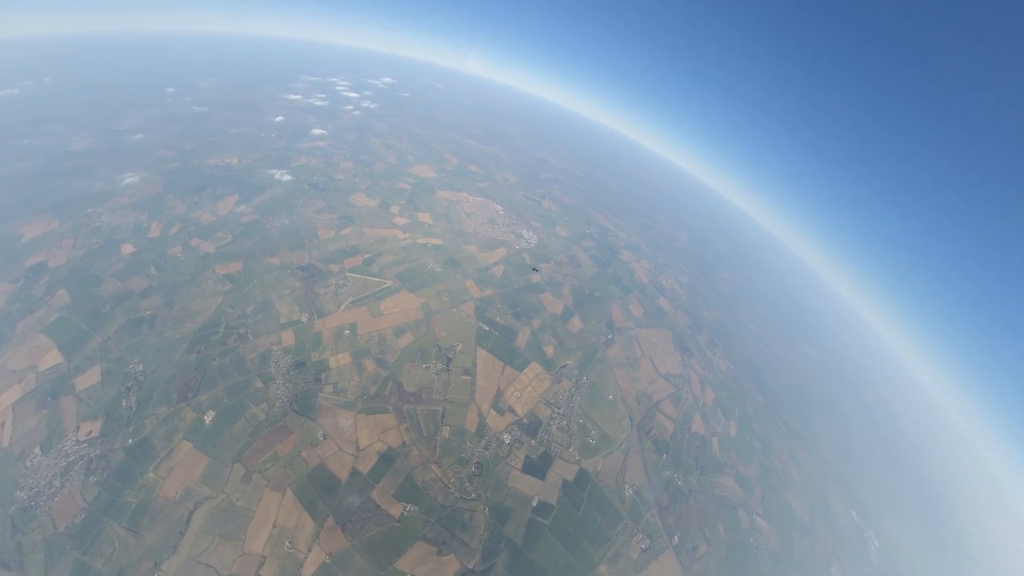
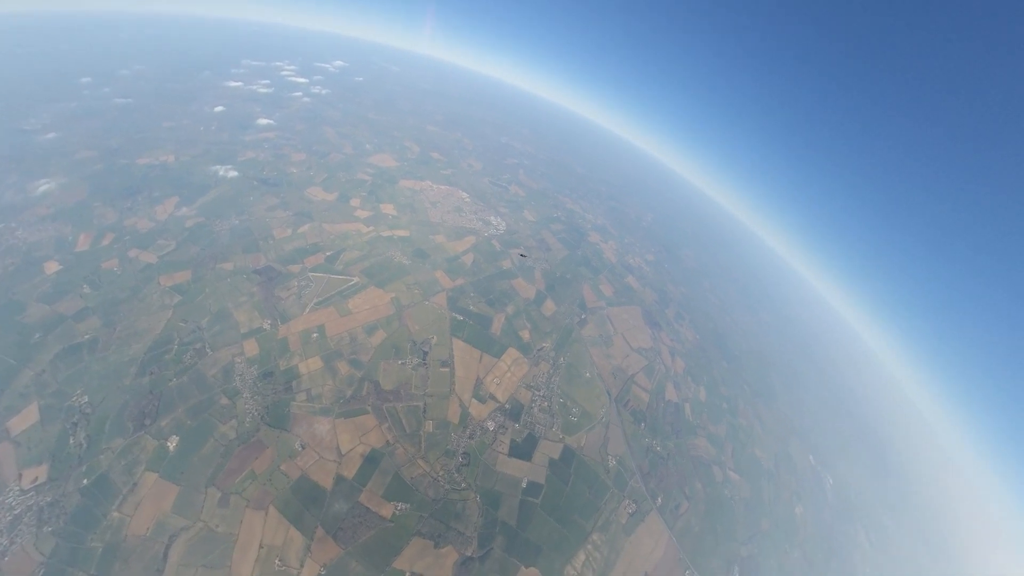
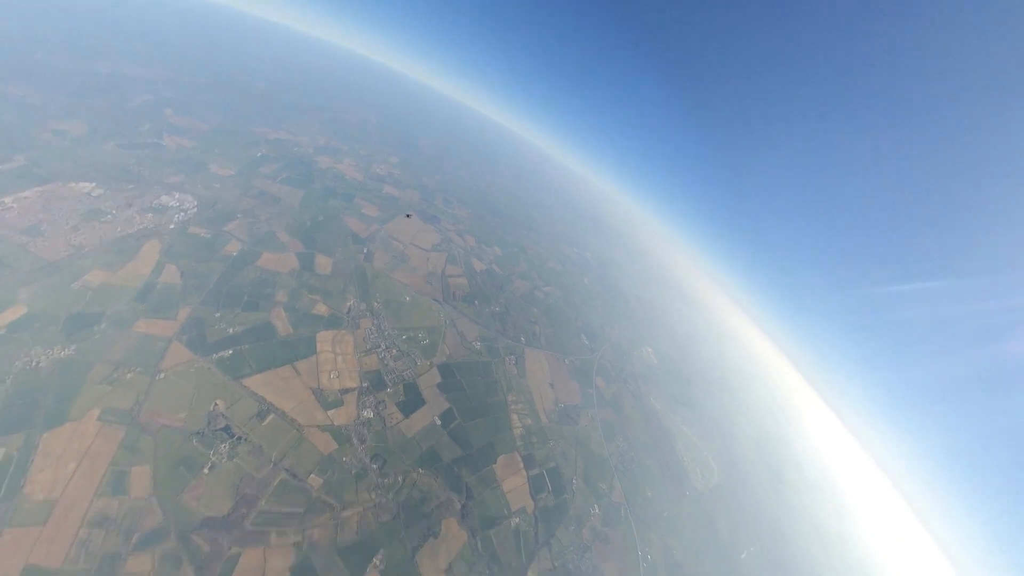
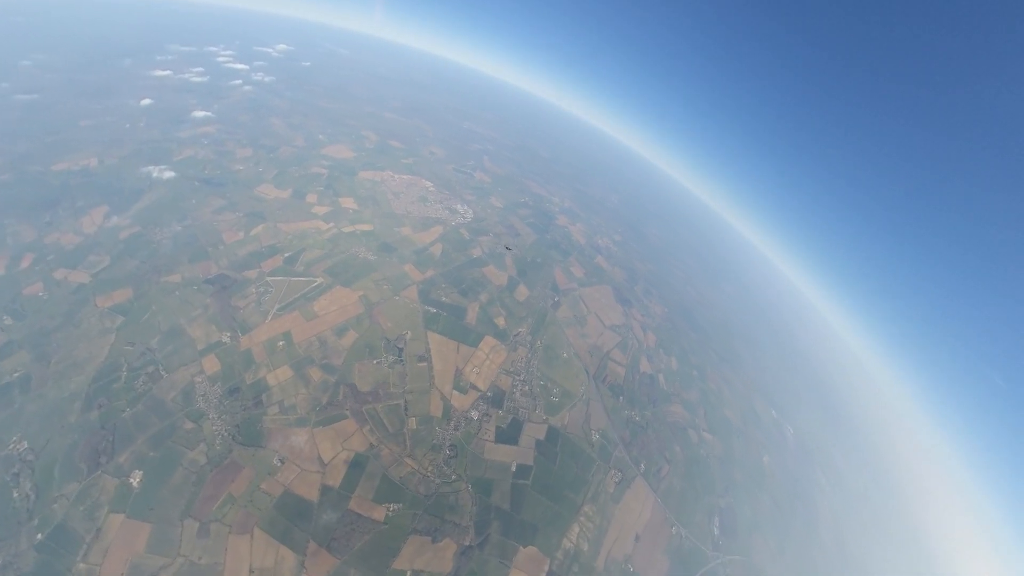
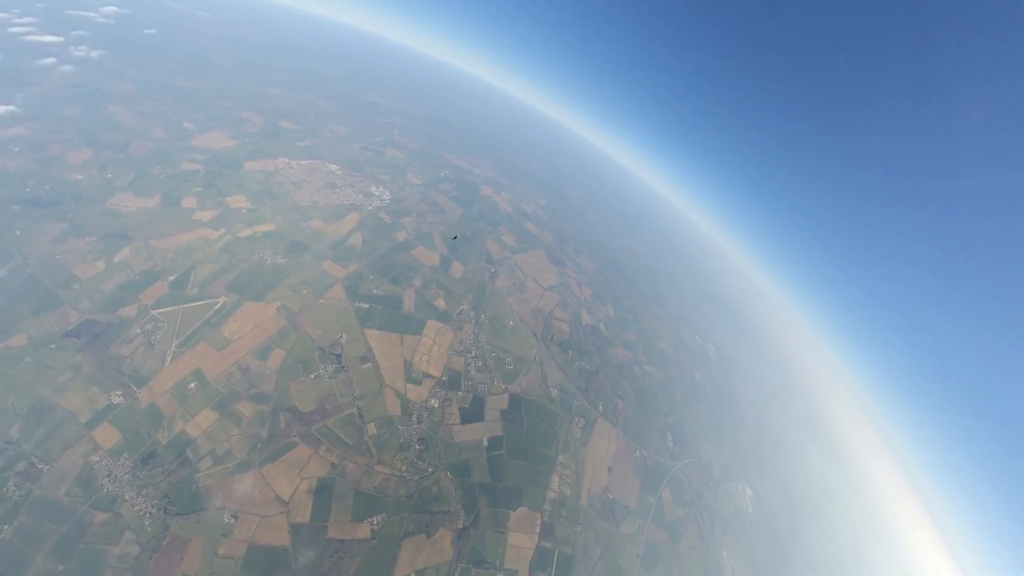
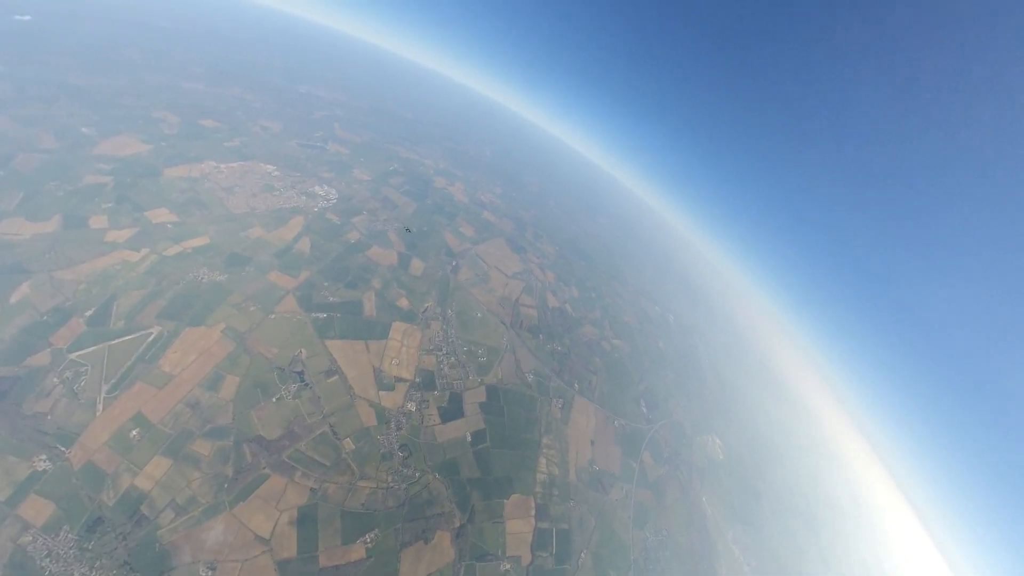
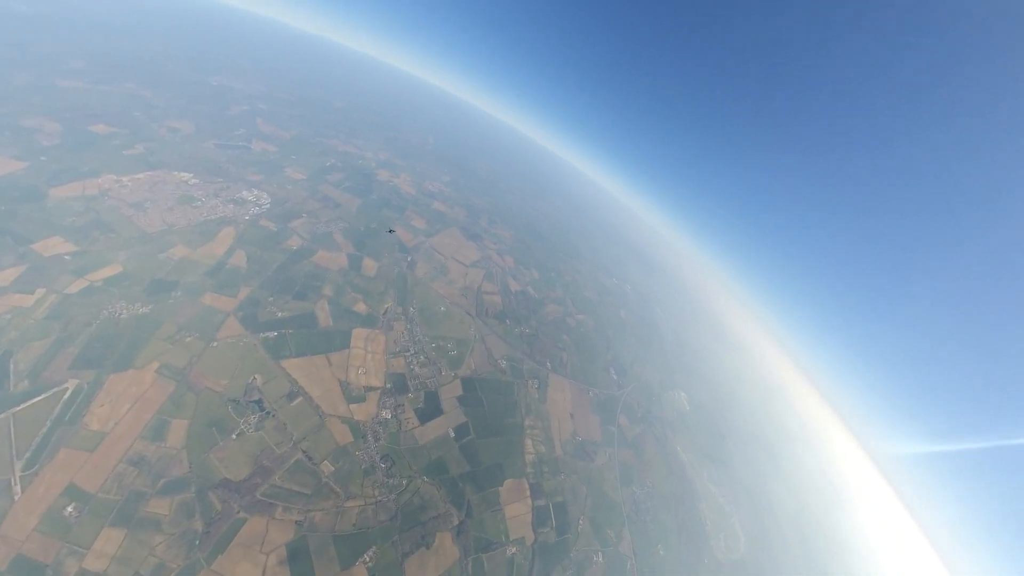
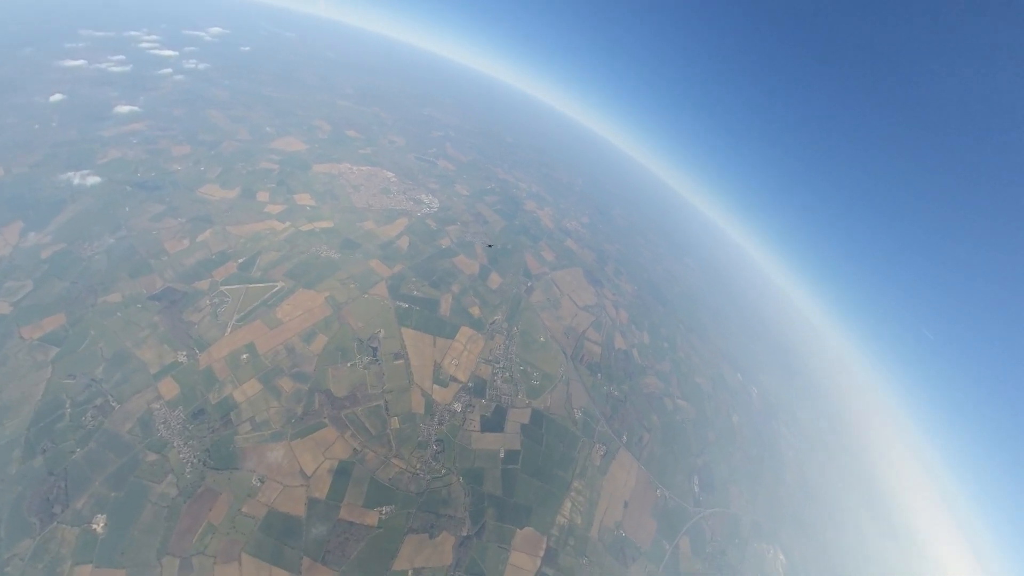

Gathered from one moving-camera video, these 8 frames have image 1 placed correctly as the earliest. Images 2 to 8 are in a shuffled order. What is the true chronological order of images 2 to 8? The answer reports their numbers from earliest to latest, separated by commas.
2, 4, 8, 5, 6, 7, 3
